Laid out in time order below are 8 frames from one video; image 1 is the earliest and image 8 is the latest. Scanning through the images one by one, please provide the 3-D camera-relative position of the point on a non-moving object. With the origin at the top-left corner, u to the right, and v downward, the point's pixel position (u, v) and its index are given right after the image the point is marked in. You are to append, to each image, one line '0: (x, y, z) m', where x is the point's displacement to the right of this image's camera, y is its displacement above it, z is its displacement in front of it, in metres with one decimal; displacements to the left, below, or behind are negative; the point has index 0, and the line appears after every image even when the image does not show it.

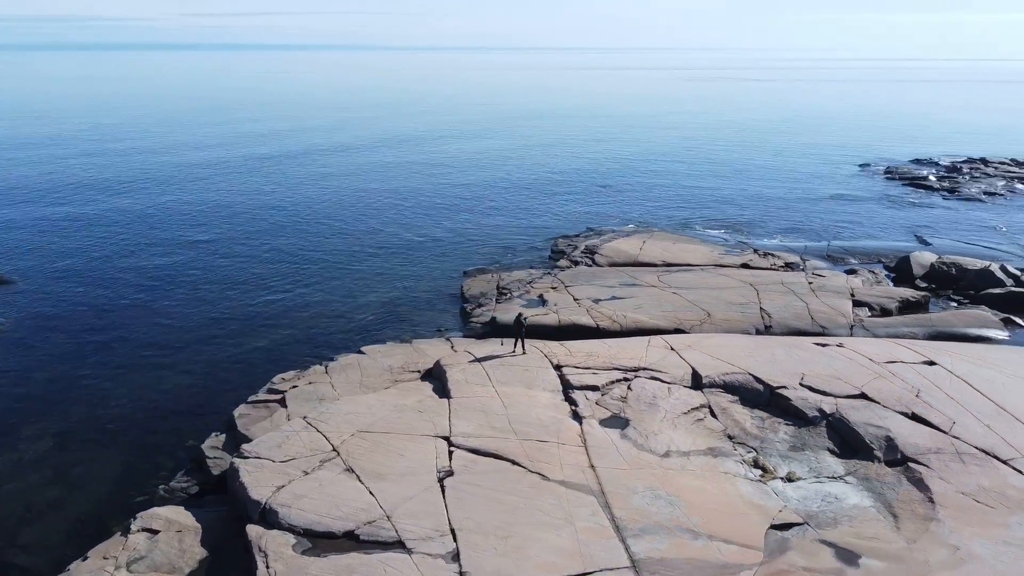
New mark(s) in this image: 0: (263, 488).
0: (-3.1, -2.6, +10.3) m
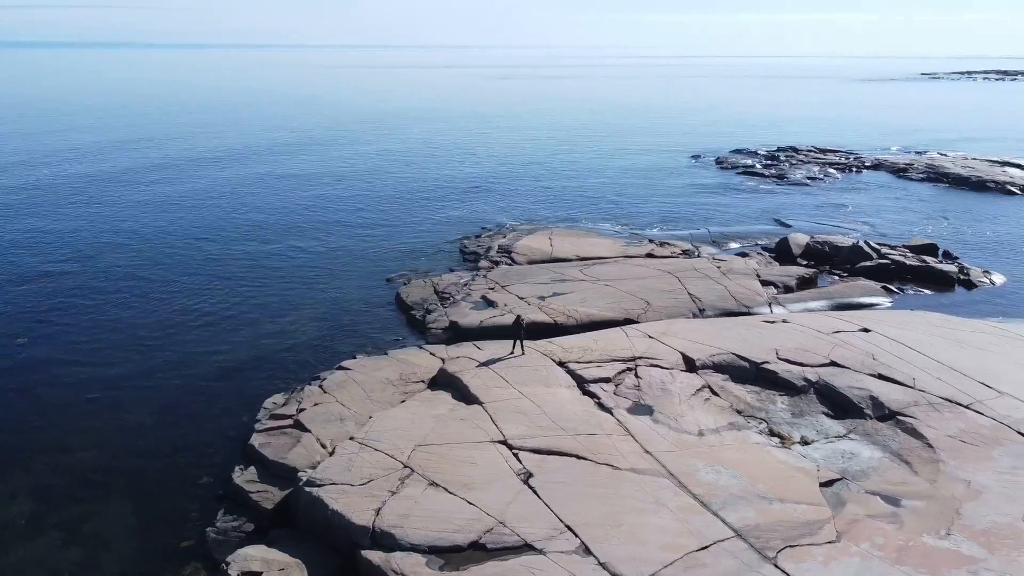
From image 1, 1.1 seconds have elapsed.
0: (-1.8, -2.8, +10.1) m
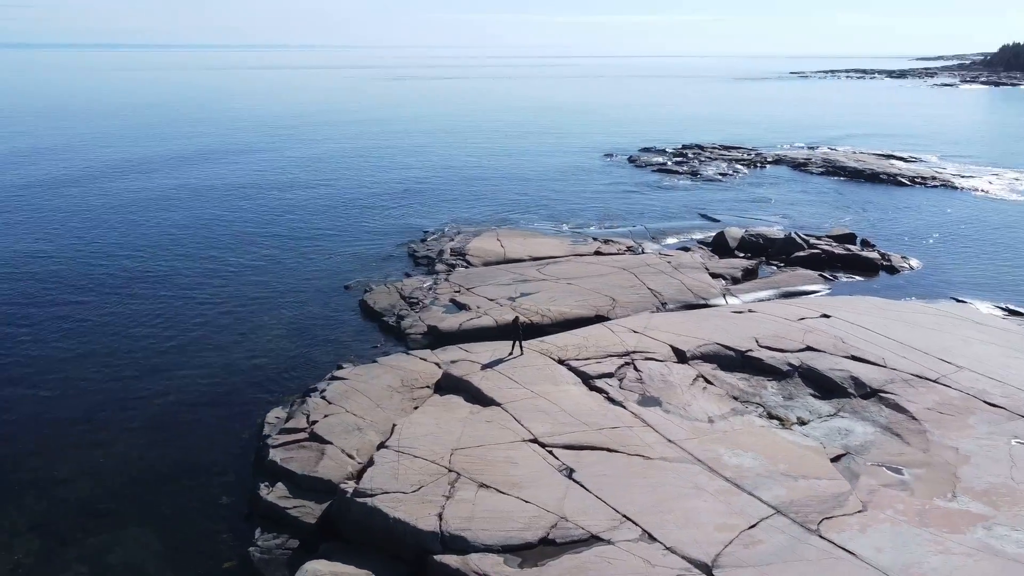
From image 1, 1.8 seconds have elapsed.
0: (-1.0, -2.9, +10.2) m
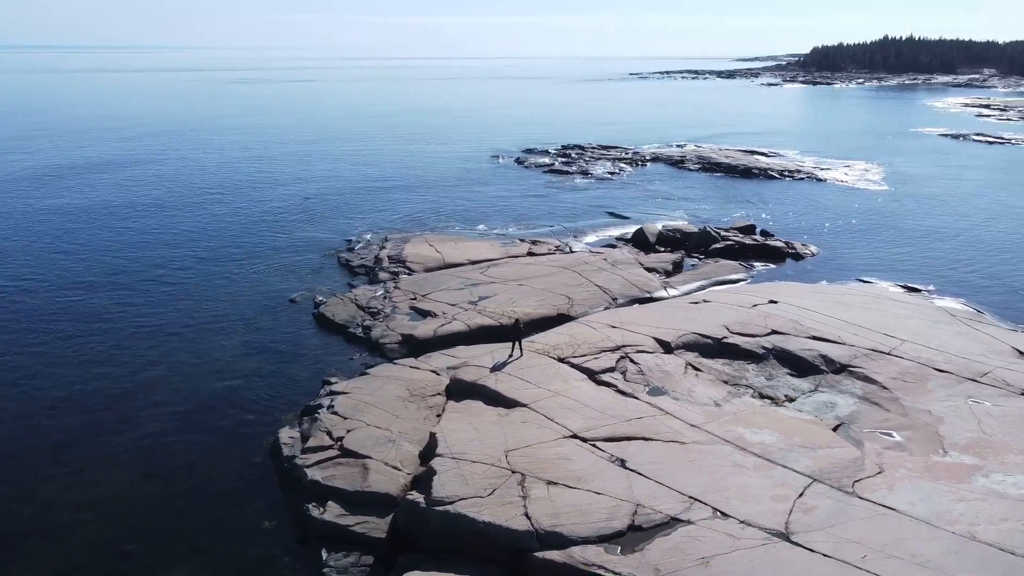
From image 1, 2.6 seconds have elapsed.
0: (+0.1, -3.0, +10.5) m
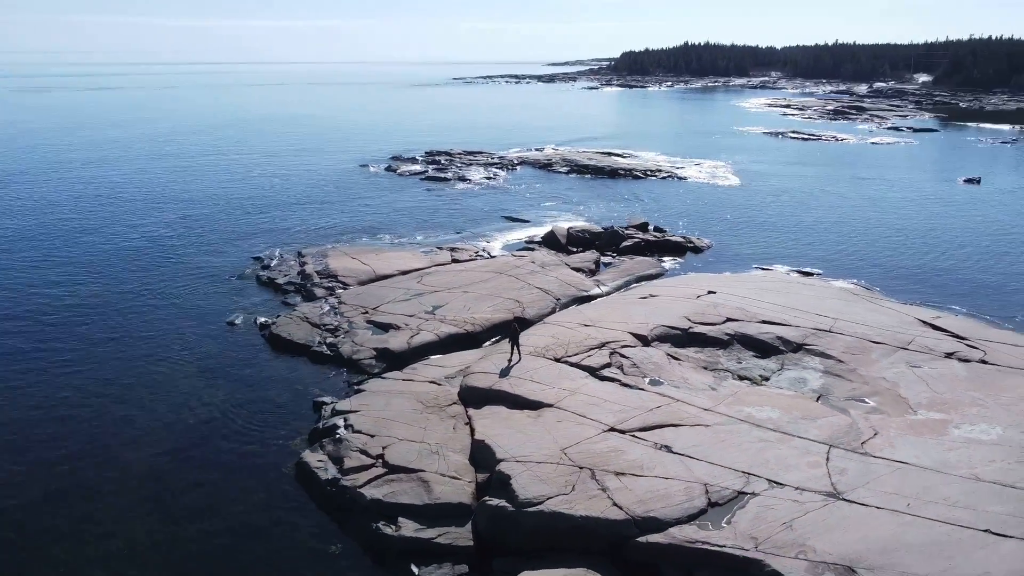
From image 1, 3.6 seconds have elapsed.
0: (+1.4, -3.1, +11.1) m
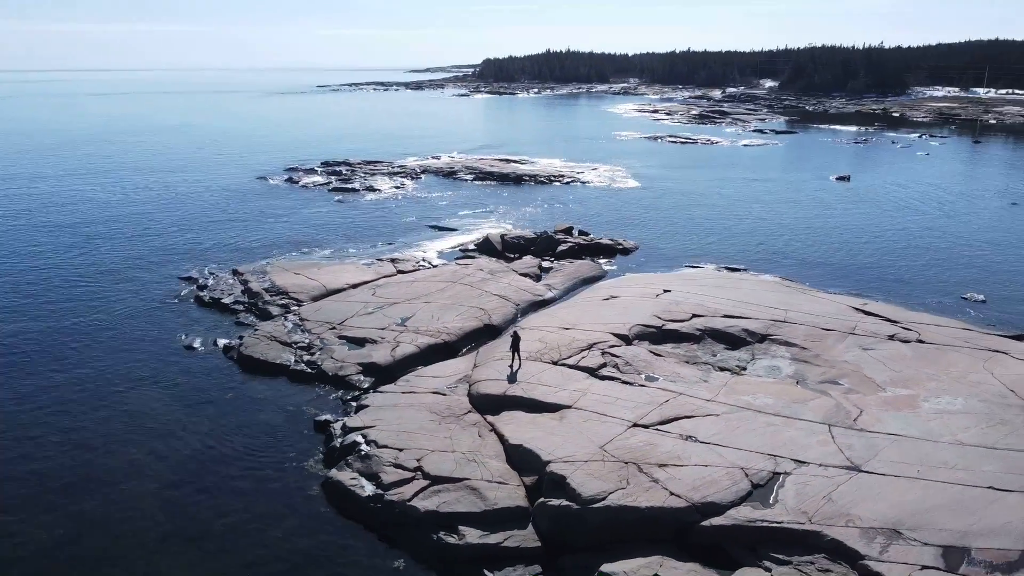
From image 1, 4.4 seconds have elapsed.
0: (+2.4, -3.1, +11.9) m
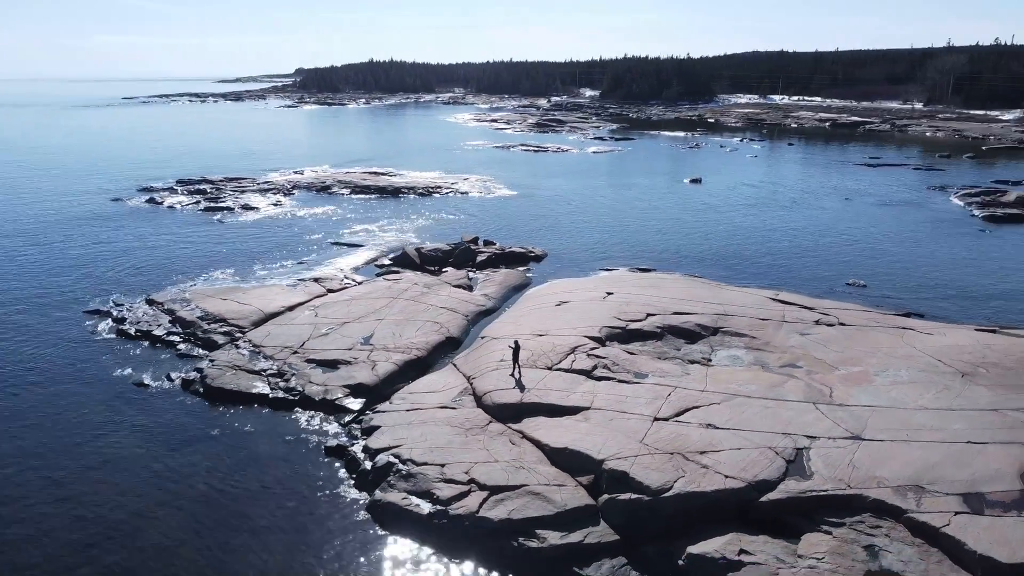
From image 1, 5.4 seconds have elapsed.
0: (+3.5, -3.1, +13.0) m
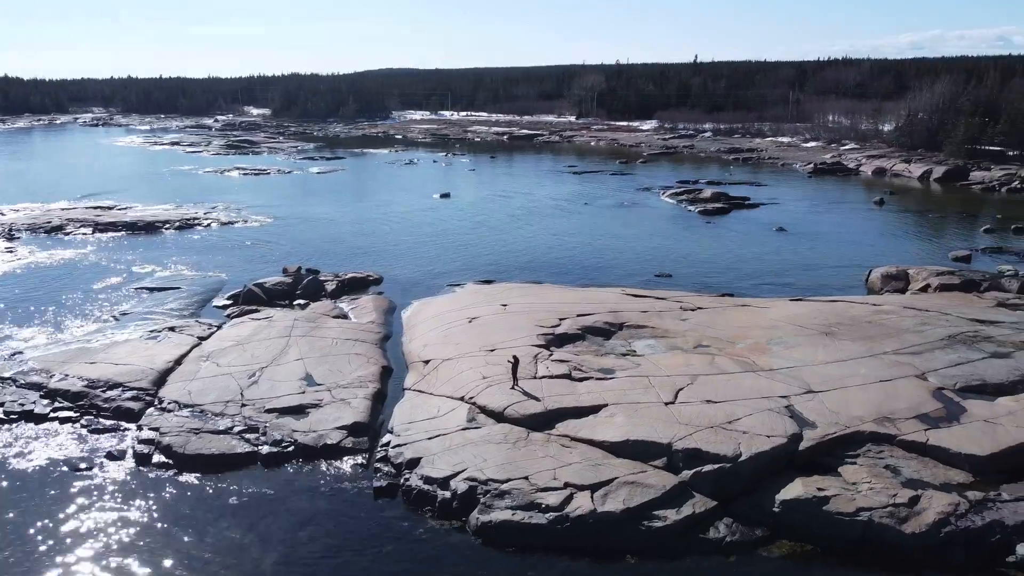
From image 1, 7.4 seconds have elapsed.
0: (+5.2, -3.0, +15.9) m
